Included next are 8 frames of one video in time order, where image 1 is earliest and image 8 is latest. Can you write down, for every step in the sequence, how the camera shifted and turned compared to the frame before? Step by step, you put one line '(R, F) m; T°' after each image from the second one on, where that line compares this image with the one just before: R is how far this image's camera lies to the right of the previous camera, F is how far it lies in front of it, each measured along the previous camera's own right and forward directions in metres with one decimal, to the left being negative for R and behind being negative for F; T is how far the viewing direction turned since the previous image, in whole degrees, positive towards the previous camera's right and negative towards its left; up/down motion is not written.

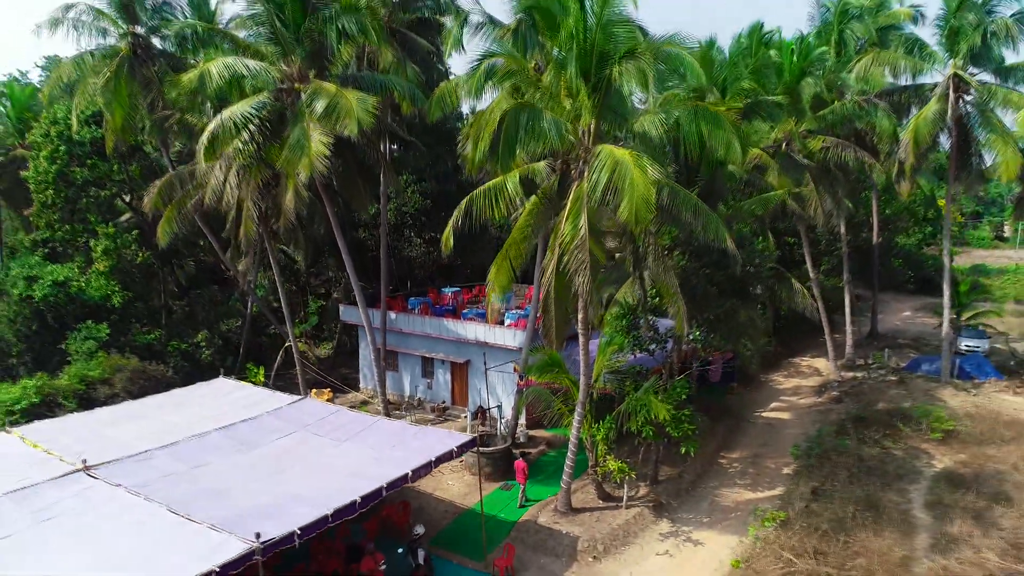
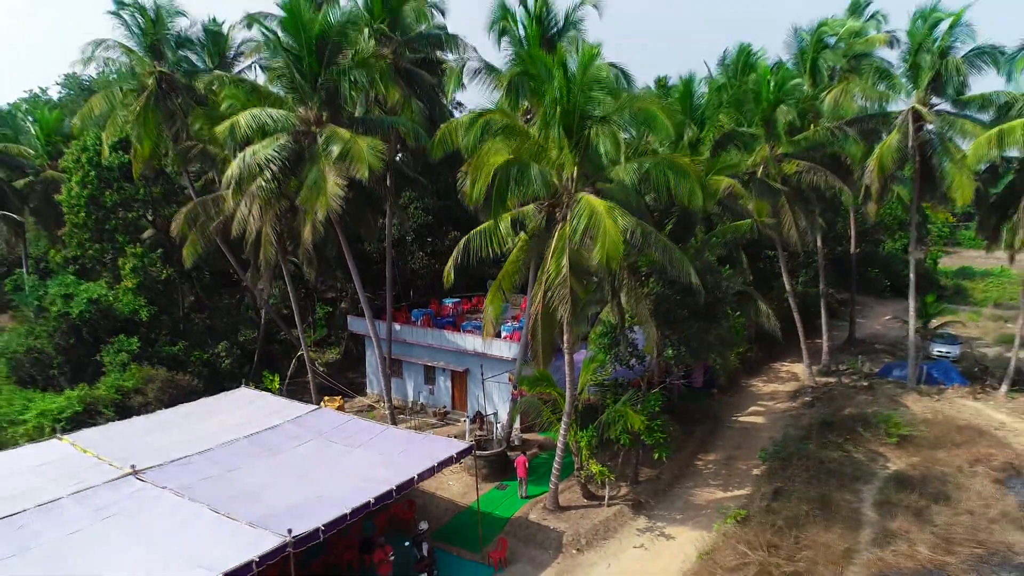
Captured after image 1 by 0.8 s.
(+0.1, -1.2) m; 0°
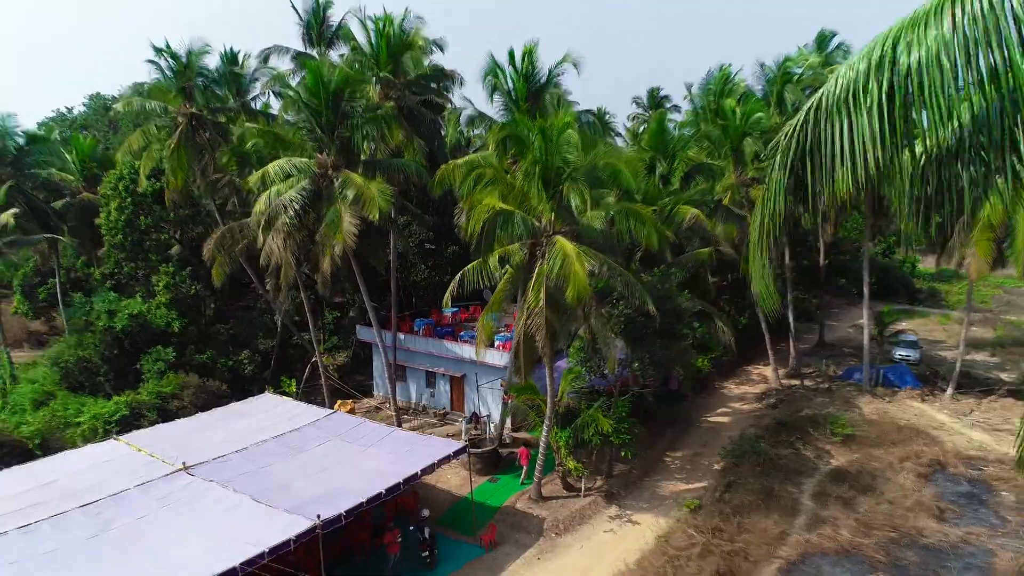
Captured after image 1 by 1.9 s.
(+0.2, -1.8) m; 0°
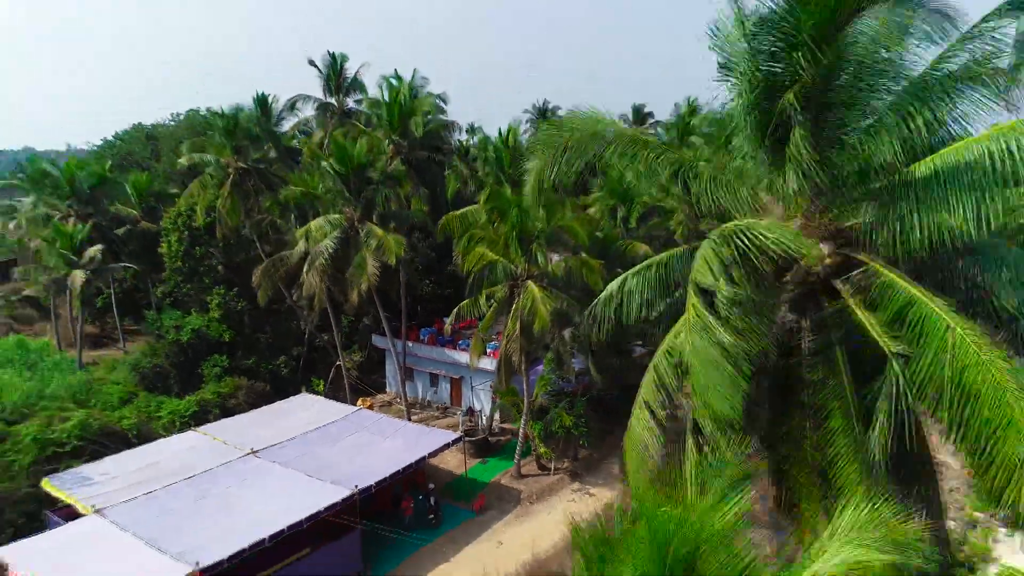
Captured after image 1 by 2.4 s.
(+0.4, -3.8) m; 0°
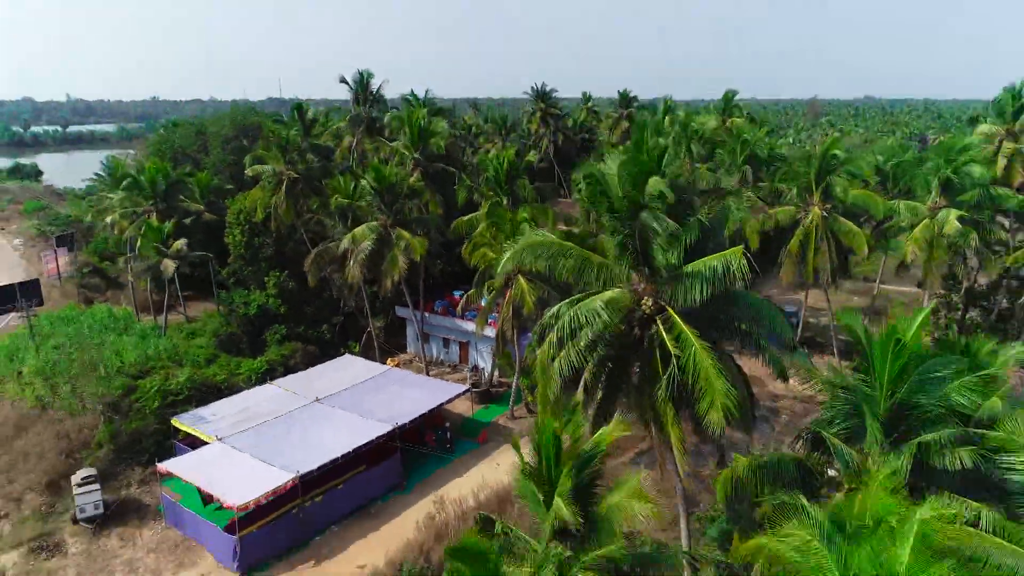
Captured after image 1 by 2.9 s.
(+0.2, -5.3) m; 0°
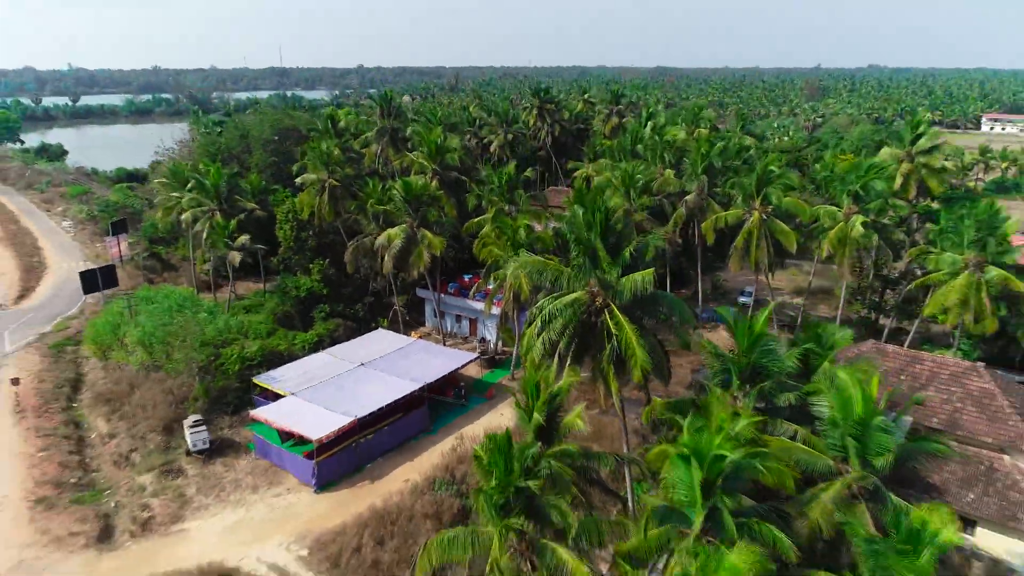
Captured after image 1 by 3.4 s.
(0.0, -5.8) m; 0°
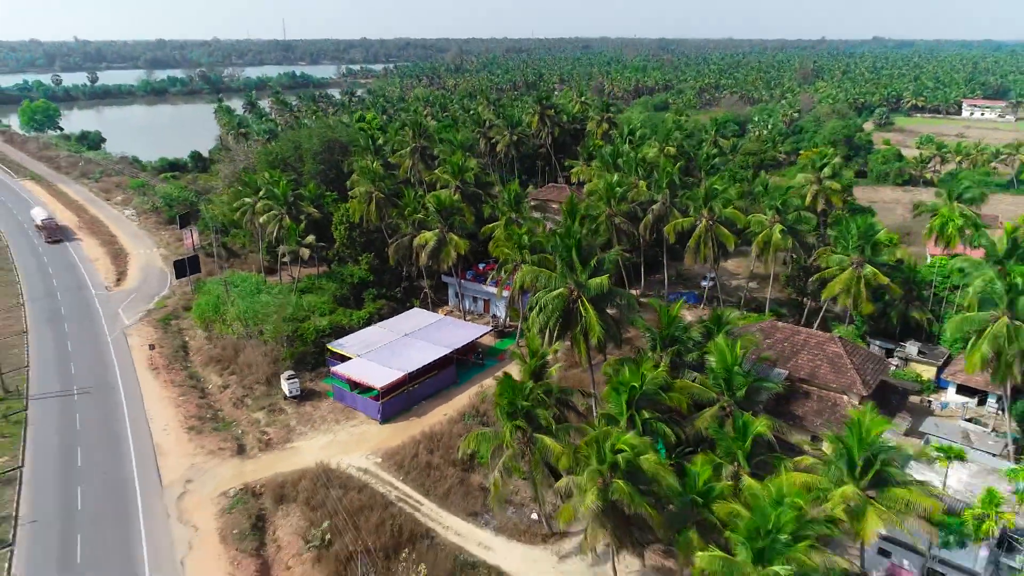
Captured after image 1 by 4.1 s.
(-0.1, -9.1) m; 0°
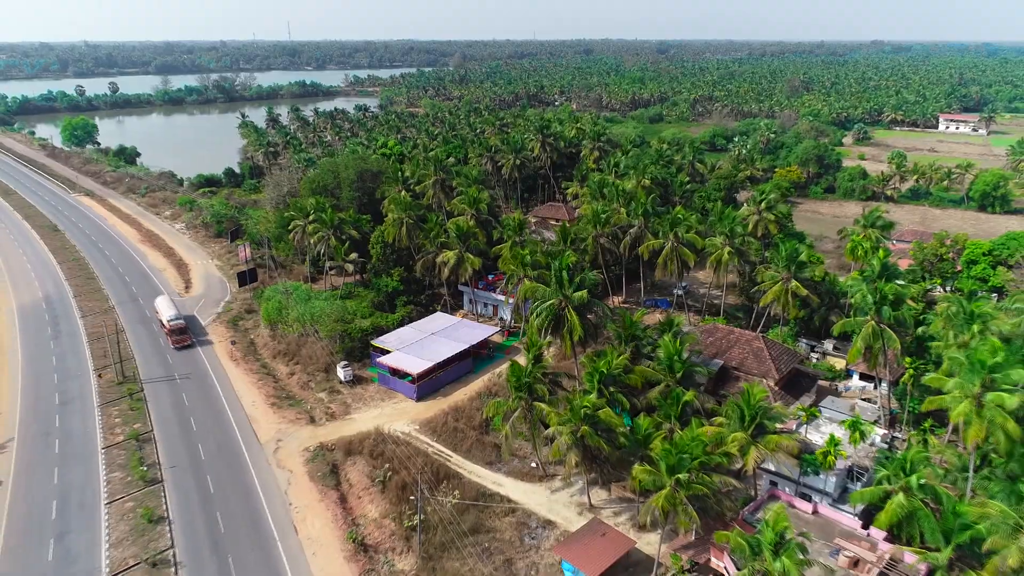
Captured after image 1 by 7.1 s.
(-0.2, -9.5) m; 0°
